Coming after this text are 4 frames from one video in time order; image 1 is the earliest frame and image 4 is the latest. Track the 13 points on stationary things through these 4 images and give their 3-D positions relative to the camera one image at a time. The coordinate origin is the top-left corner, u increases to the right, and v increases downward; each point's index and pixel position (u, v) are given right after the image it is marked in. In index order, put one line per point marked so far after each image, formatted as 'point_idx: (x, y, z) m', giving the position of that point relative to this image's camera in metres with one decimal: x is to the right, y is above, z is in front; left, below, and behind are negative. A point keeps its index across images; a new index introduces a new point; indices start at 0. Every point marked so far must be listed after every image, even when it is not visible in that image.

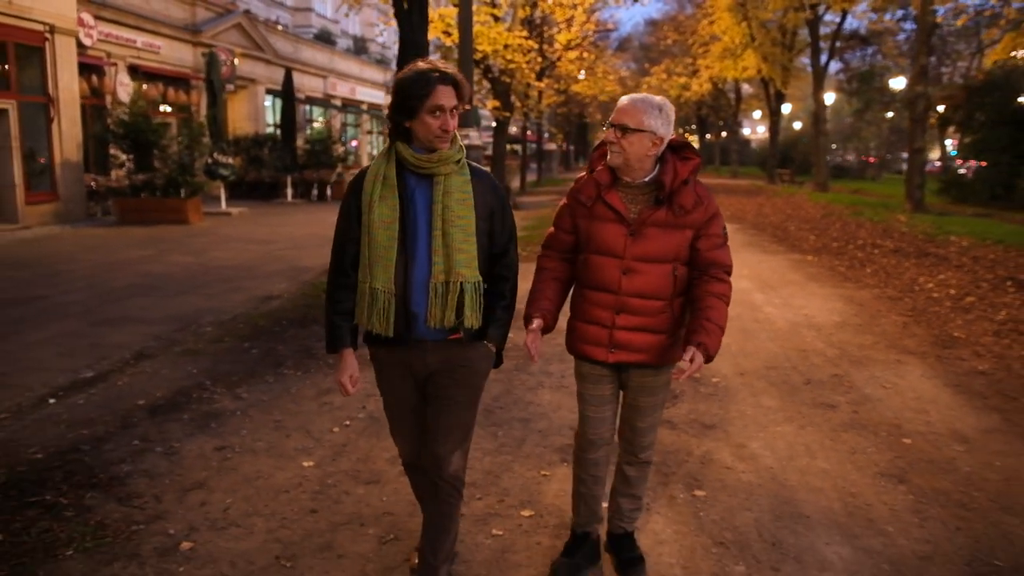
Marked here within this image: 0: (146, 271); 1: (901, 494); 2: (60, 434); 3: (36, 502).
0: (-5.0, +0.2, +12.2) m
1: (+1.8, -1.0, +4.2) m
2: (-2.6, -0.8, +5.3) m
3: (-2.2, -1.0, +4.2) m
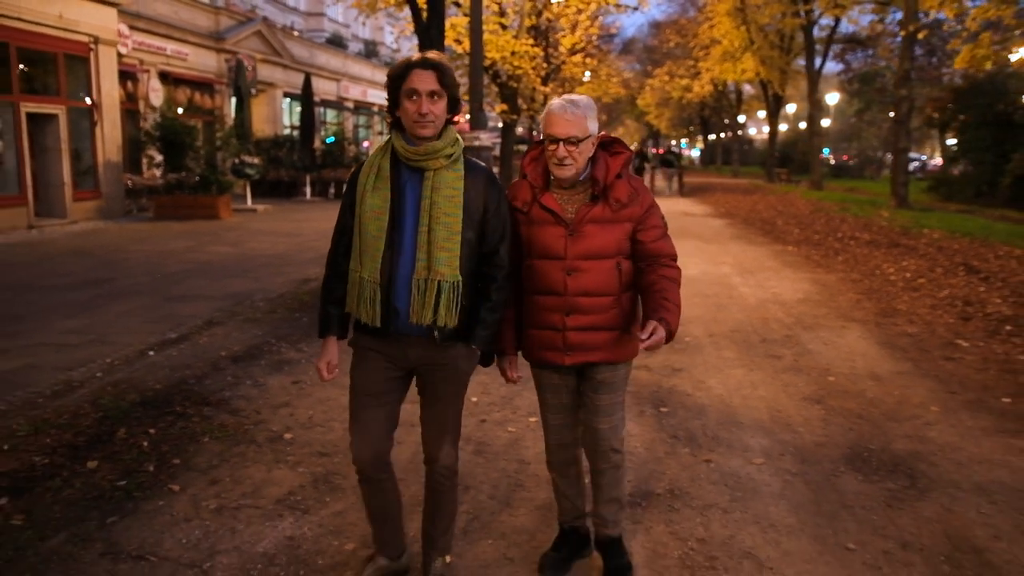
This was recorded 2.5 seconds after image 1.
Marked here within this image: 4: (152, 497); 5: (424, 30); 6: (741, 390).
0: (-4.9, +0.5, +13.6) m
1: (+1.9, -0.8, +5.6) m
2: (-2.6, -0.6, +6.7) m
3: (-2.2, -0.8, +5.6) m
4: (-1.7, -1.0, +4.2) m
5: (-1.2, +3.6, +12.4) m
6: (+1.6, -0.7, +6.1) m
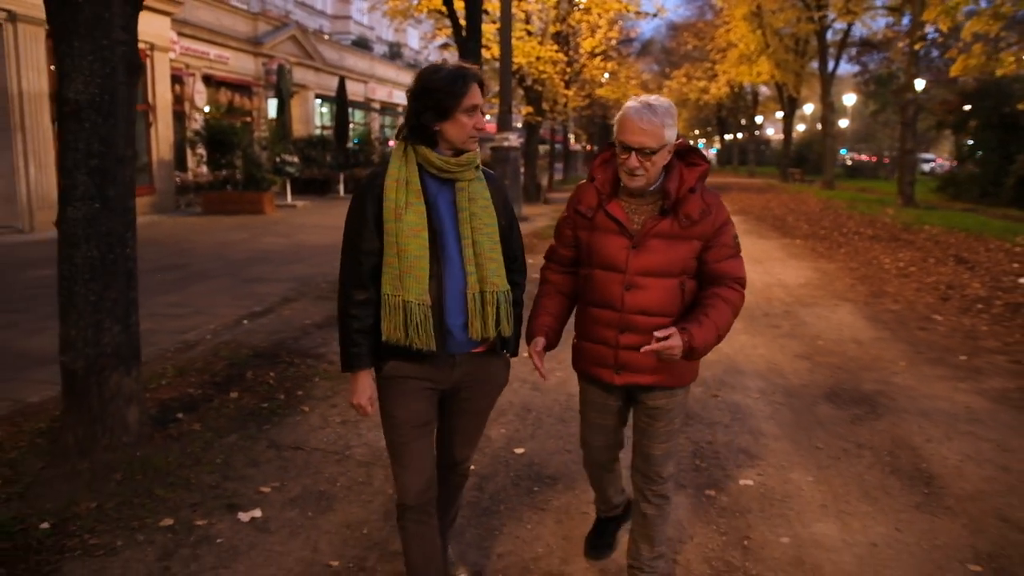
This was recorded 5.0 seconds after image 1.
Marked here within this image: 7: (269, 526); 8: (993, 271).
0: (-4.4, +0.7, +15.0) m
1: (+2.3, -0.6, +6.9) m
2: (-2.2, -0.4, +8.0) m
3: (-1.8, -0.6, +6.9) m
4: (-1.4, -0.8, +5.5) m
5: (-0.7, +3.8, +13.8) m
6: (+1.9, -0.5, +7.3) m
7: (-1.1, -1.1, +3.9) m
8: (+6.1, +0.2, +11.3) m
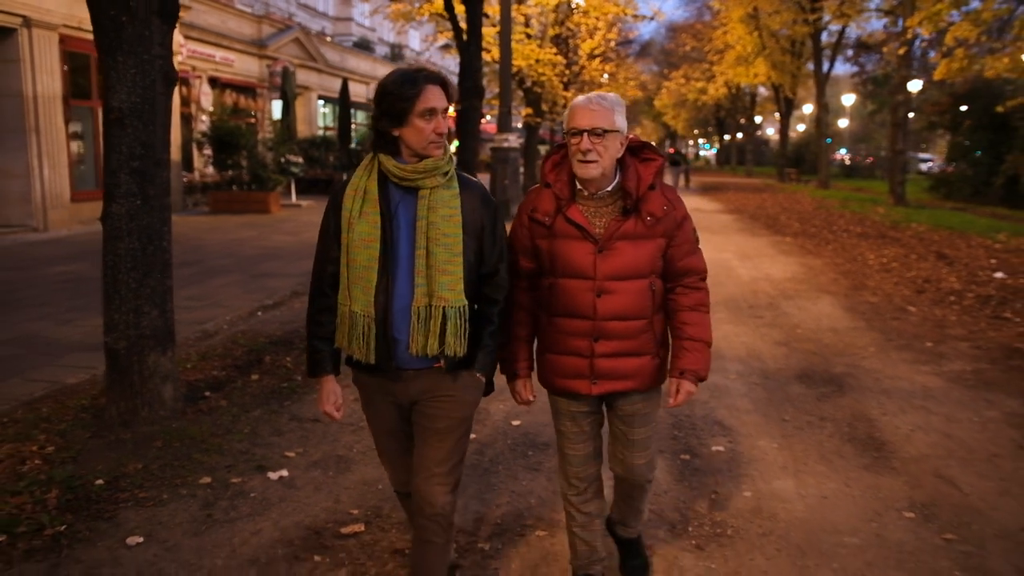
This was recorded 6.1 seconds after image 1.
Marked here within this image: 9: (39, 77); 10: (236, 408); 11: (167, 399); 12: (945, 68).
0: (-4.4, +0.7, +15.6) m
1: (+2.2, -0.5, +7.4) m
2: (-2.2, -0.4, +8.6) m
3: (-1.8, -0.5, +7.5) m
4: (-1.4, -0.7, +6.1) m
5: (-0.8, +3.9, +14.3) m
6: (+1.9, -0.4, +7.9) m
7: (-1.1, -1.0, +4.5) m
8: (+6.1, +0.3, +11.9) m
9: (-8.6, +3.8, +16.1) m
10: (-1.8, -0.8, +5.7) m
11: (-2.1, -0.7, +5.4) m
12: (+7.7, +3.9, +15.7) m
